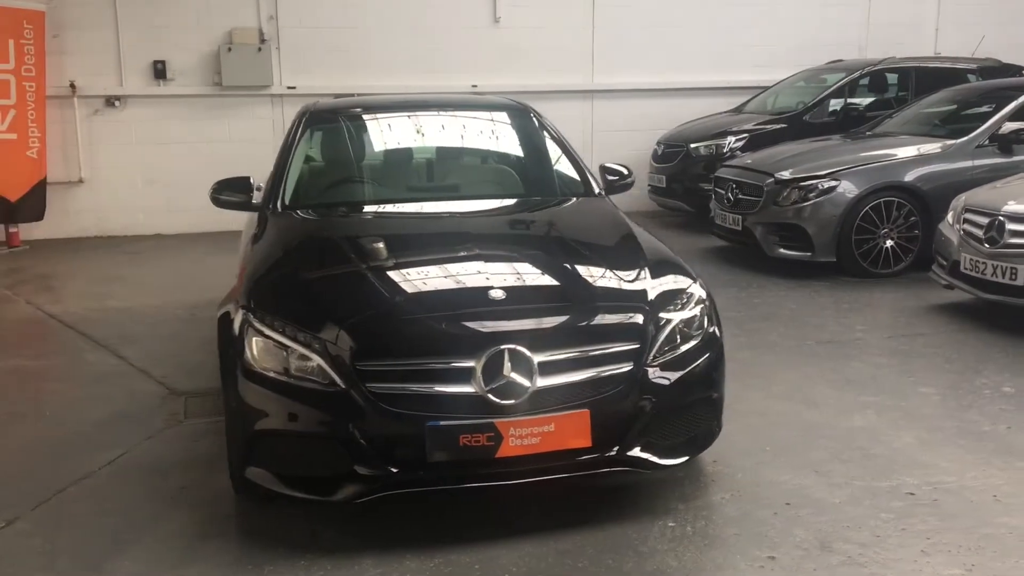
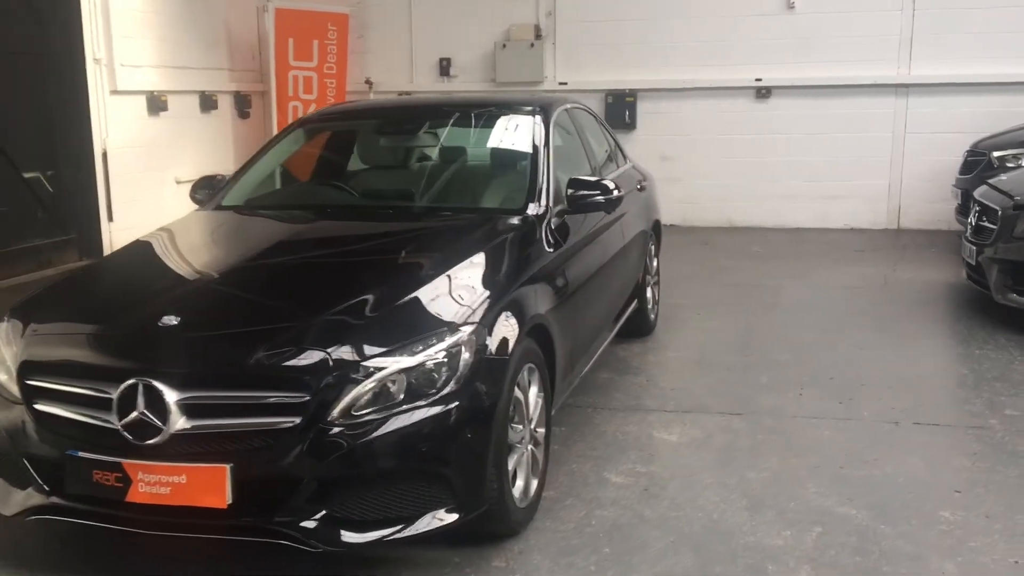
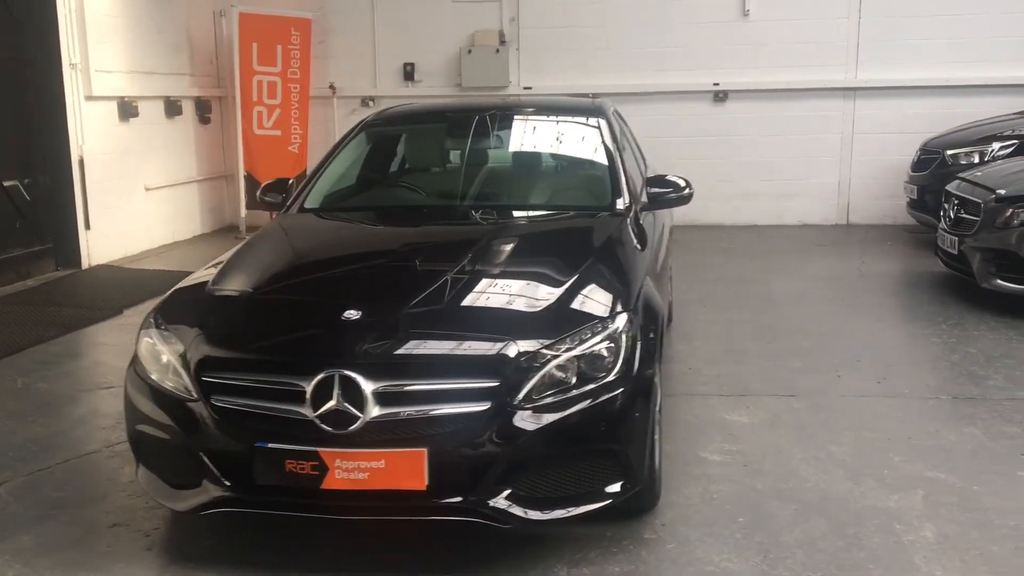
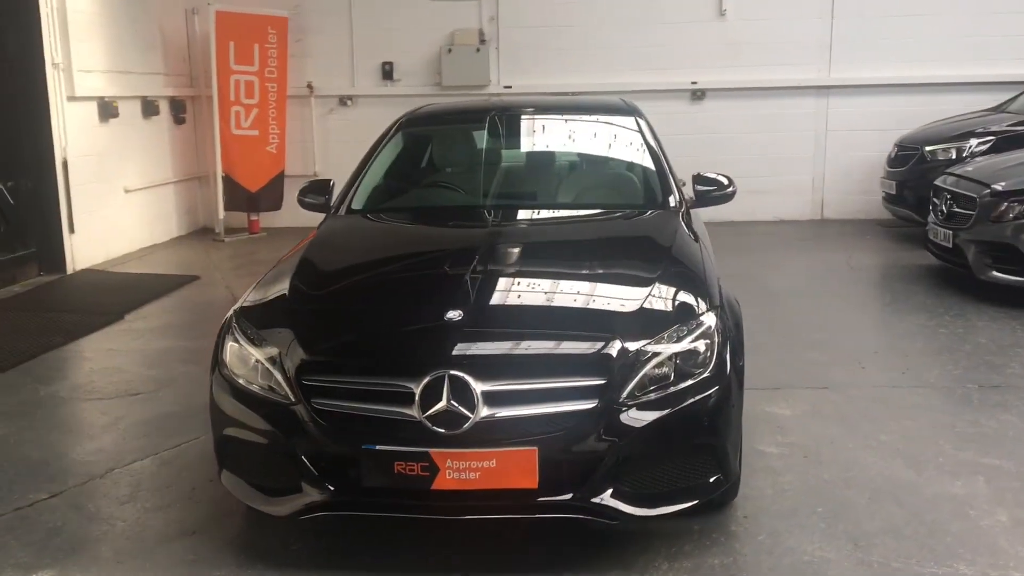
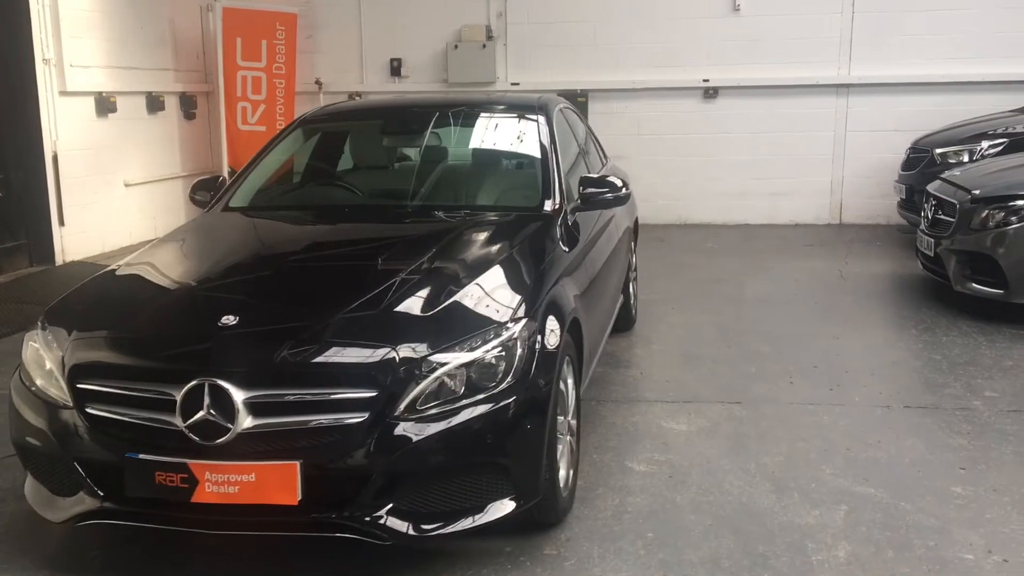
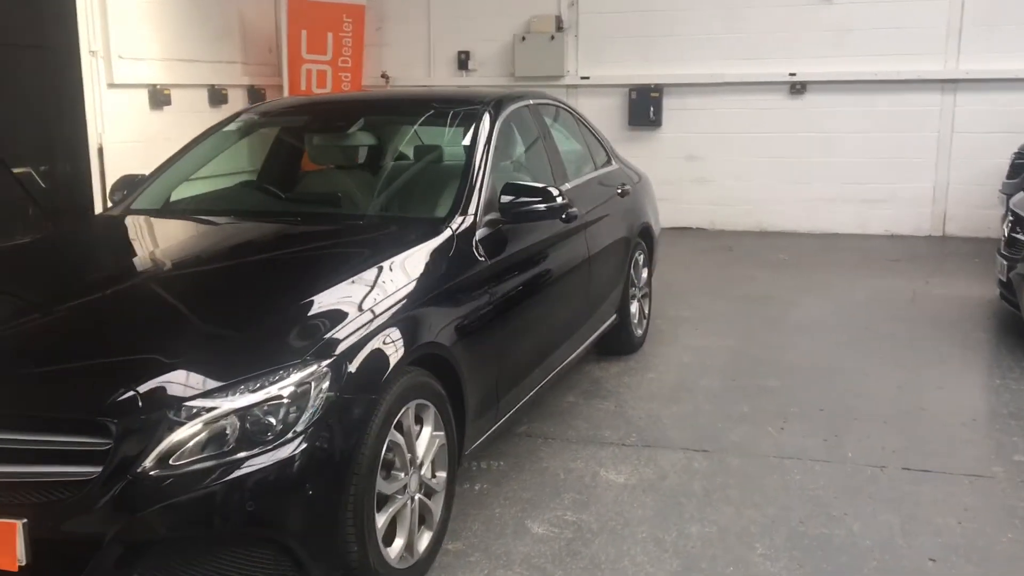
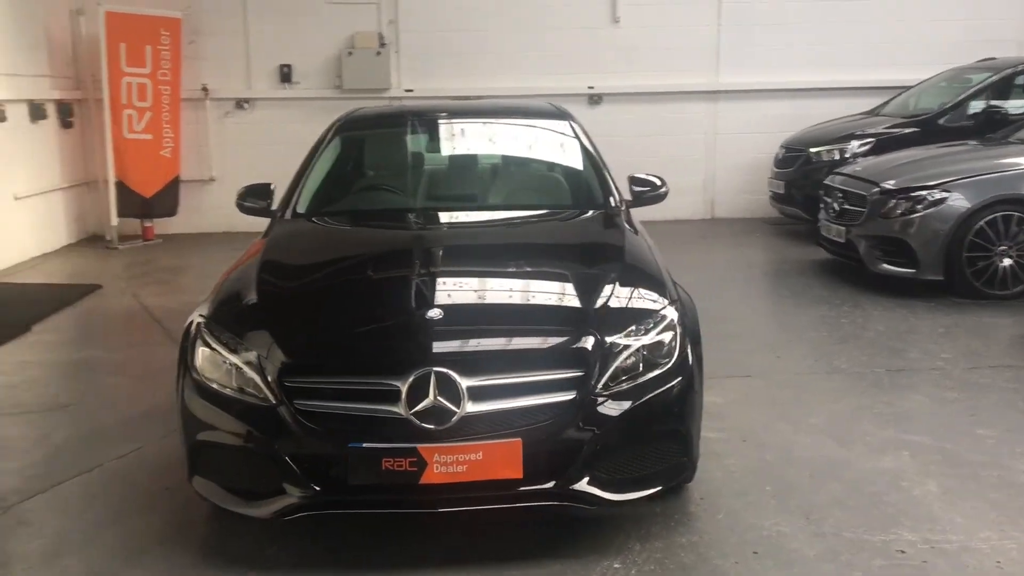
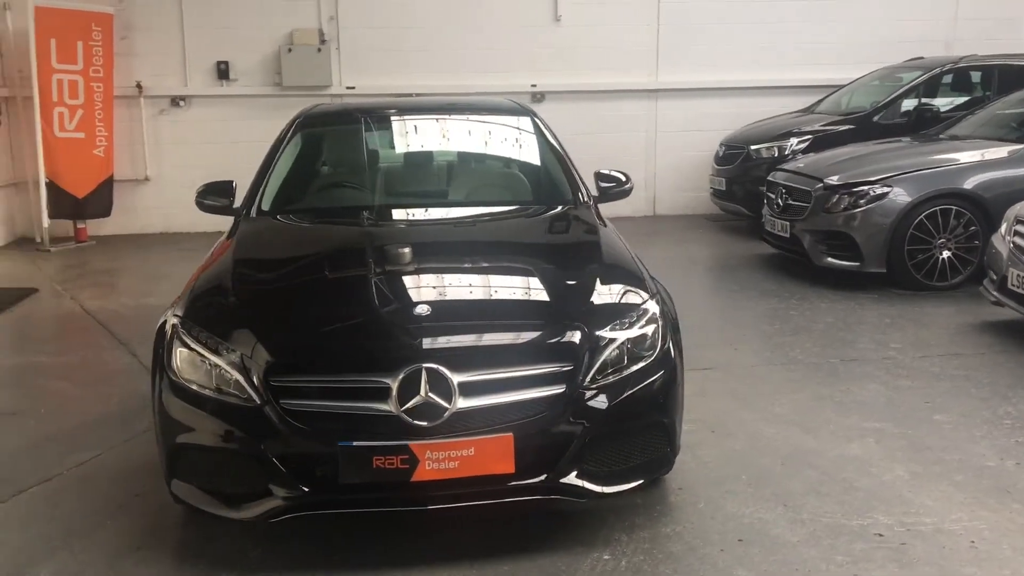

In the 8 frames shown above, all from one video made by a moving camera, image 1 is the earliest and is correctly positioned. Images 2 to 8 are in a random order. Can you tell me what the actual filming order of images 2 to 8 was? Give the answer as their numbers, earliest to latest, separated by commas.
8, 7, 4, 3, 5, 2, 6
